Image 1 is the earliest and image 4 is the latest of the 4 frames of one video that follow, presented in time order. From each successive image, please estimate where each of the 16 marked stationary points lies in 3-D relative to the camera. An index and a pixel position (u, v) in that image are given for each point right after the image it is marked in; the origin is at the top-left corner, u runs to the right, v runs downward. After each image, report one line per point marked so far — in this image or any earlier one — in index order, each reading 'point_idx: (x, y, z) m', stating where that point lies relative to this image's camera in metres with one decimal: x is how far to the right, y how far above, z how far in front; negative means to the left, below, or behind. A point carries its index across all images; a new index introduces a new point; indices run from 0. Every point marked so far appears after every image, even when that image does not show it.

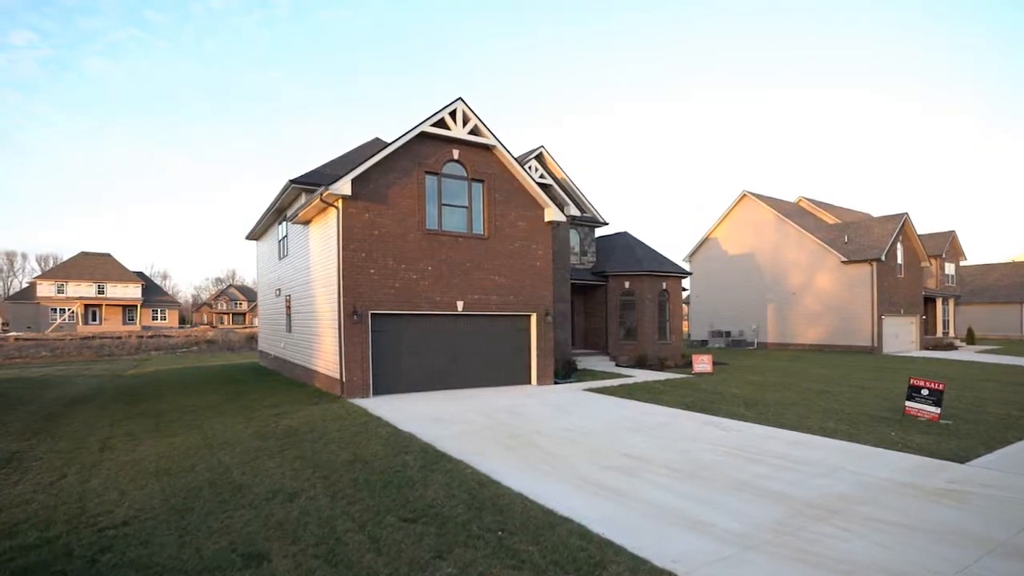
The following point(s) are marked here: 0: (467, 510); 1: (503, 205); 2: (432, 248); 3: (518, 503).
0: (-0.5, -2.5, +6.5) m
1: (-0.3, +2.4, +16.6) m
2: (-2.1, +1.1, +15.4) m
3: (+0.1, -2.5, +6.7) m
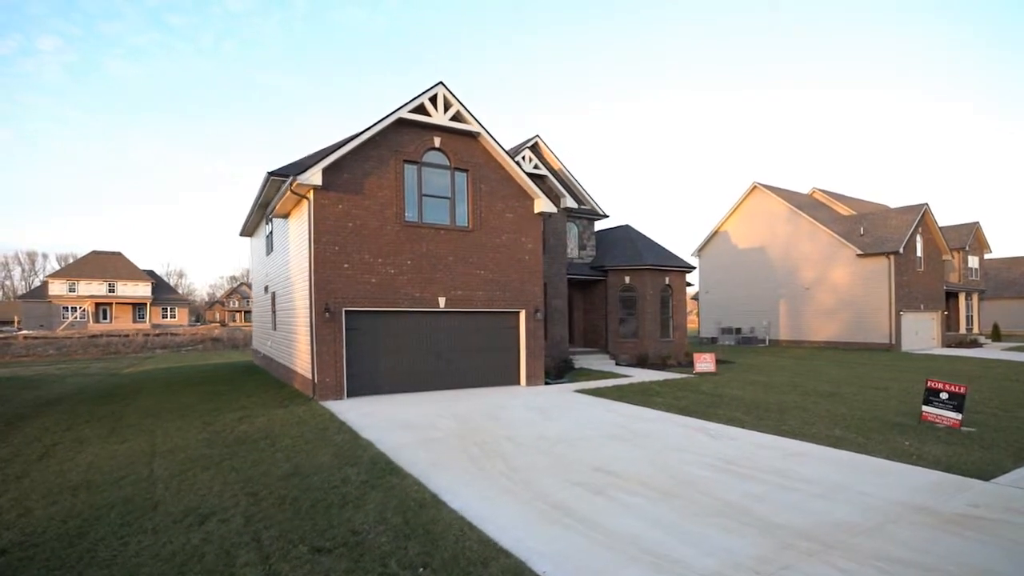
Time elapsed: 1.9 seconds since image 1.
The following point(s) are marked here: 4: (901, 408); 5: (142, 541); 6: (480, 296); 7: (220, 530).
0: (-1.1, -2.4, +5.6) m
1: (-0.6, +2.5, +15.6) m
2: (-2.5, +1.2, +14.5) m
3: (-0.6, -2.4, +5.8) m
4: (+9.0, -2.8, +13.4) m
5: (-3.6, -2.5, +5.7) m
6: (-0.9, -0.2, +15.4) m
7: (-3.0, -2.5, +5.9) m
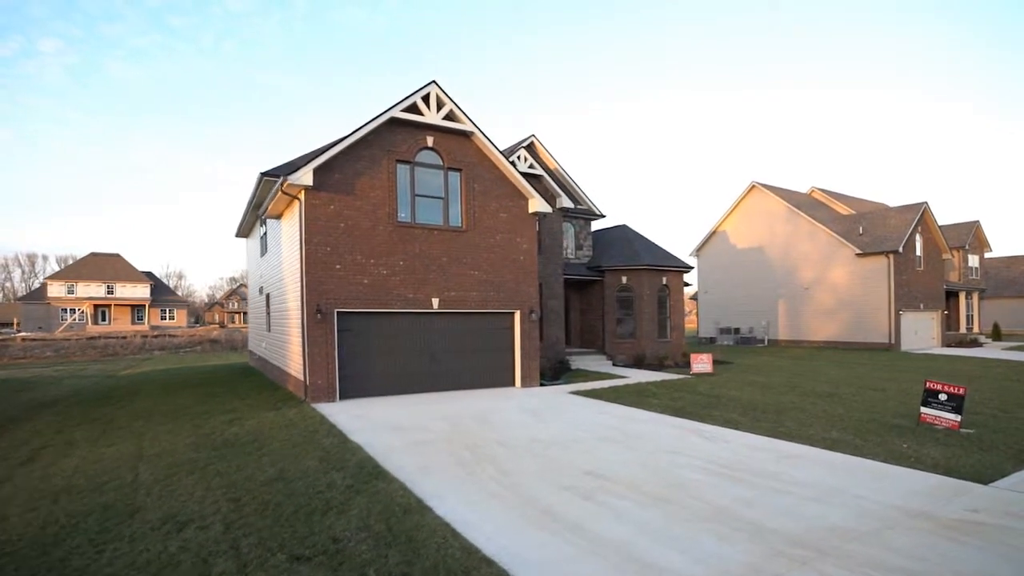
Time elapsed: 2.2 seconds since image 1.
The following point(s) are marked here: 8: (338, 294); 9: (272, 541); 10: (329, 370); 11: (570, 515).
0: (-1.3, -2.4, +5.5) m
1: (-0.8, +2.5, +15.5) m
2: (-2.7, +1.2, +14.4) m
3: (-0.7, -2.4, +5.6) m
4: (+8.8, -2.8, +13.2) m
5: (-3.8, -2.5, +5.5) m
6: (-1.0, -0.2, +15.3) m
7: (-3.1, -2.5, +5.8) m
8: (-4.1, -0.2, +13.6) m
9: (-2.3, -2.5, +5.6) m
10: (-4.2, -1.9, +13.5) m
11: (+0.6, -2.5, +6.5) m
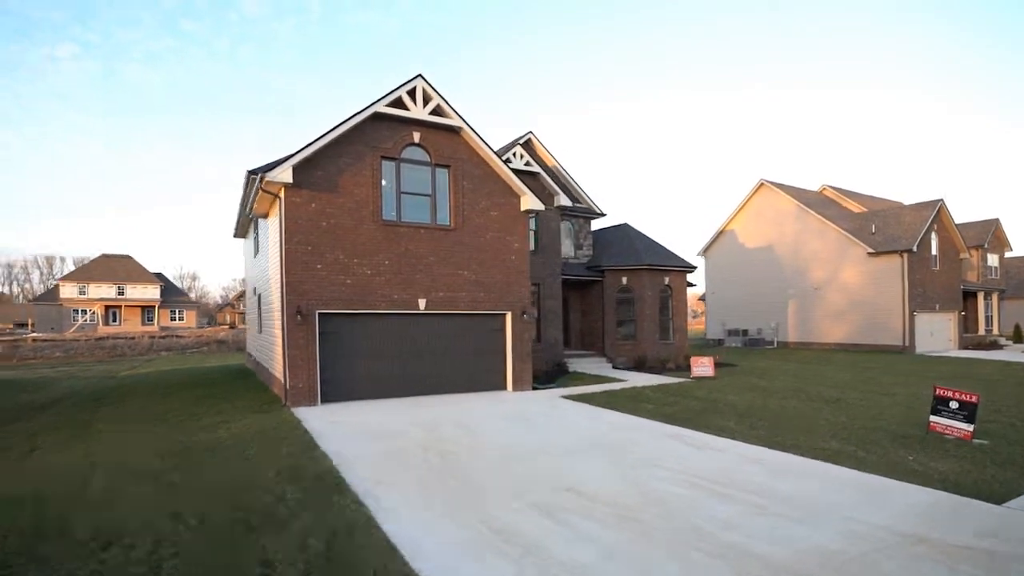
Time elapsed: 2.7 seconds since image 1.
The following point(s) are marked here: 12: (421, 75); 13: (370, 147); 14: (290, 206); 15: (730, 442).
0: (-1.8, -2.4, +5.0) m
1: (-1.0, +2.5, +15.0) m
2: (-3.0, +1.1, +13.9) m
3: (-1.2, -2.4, +5.1) m
4: (+8.5, -2.8, +12.5) m
5: (-4.2, -2.5, +5.1) m
6: (-1.3, -0.2, +14.8) m
7: (-3.6, -2.5, +5.3) m
8: (-4.3, -0.2, +13.1) m
9: (-2.8, -2.4, +5.2) m
10: (-4.5, -1.9, +13.0) m
11: (+0.2, -2.5, +5.9) m
12: (-2.2, +5.2, +14.1) m
13: (-3.4, +3.3, +13.8) m
14: (-4.9, +1.8, +12.9) m
15: (+3.7, -2.6, +9.9) m
